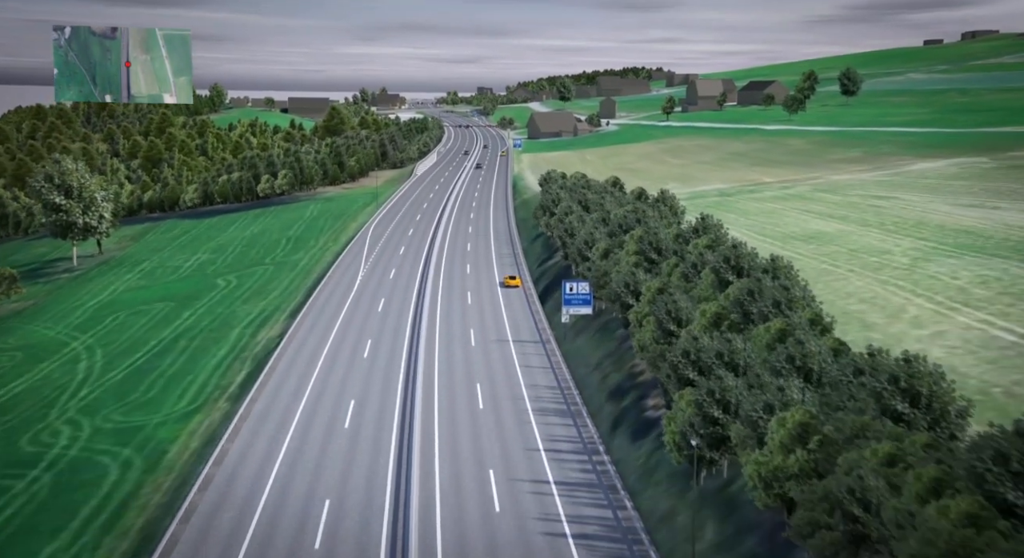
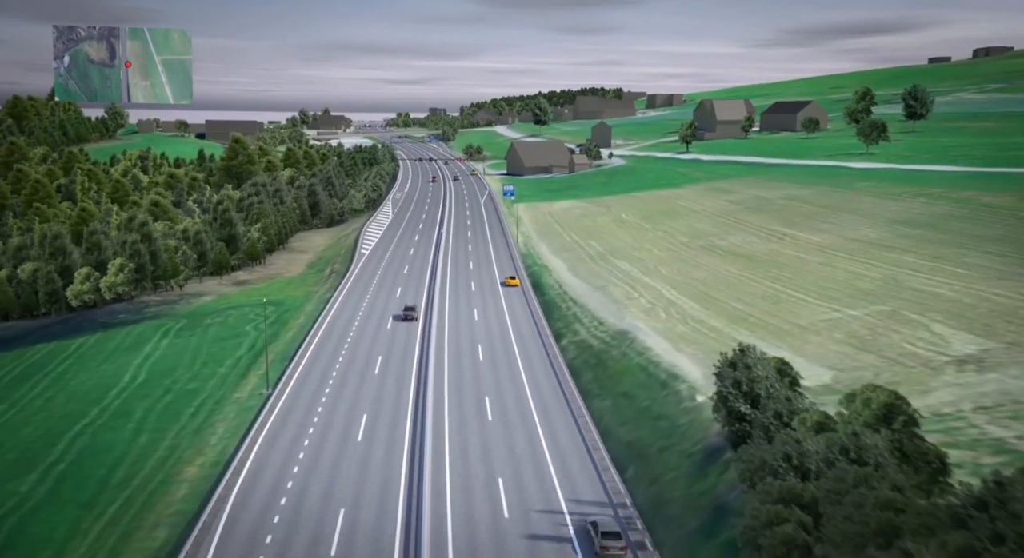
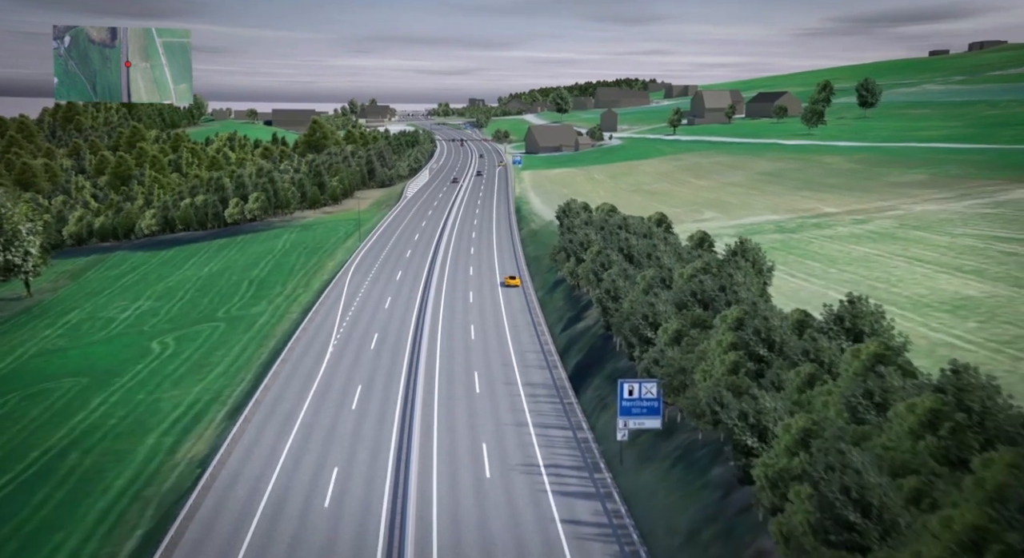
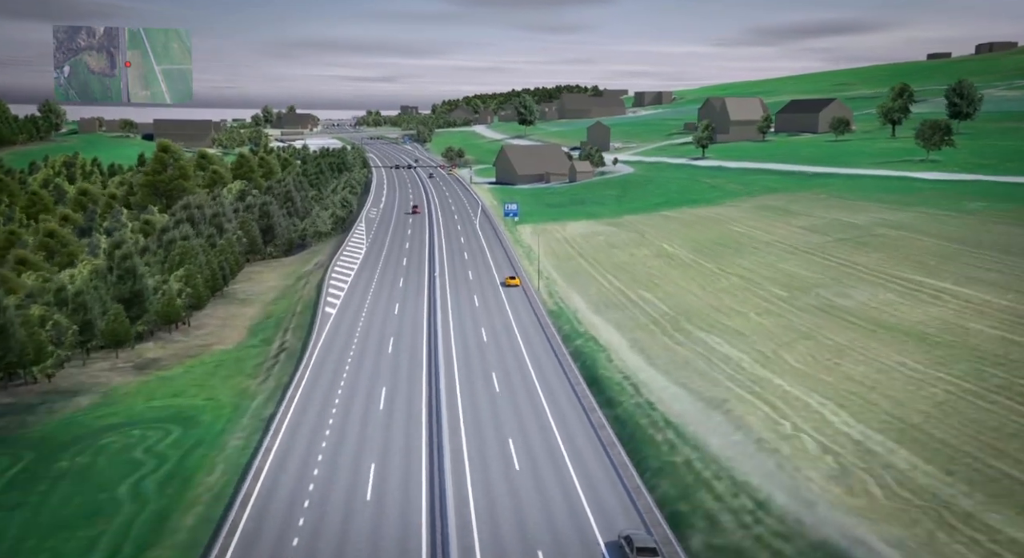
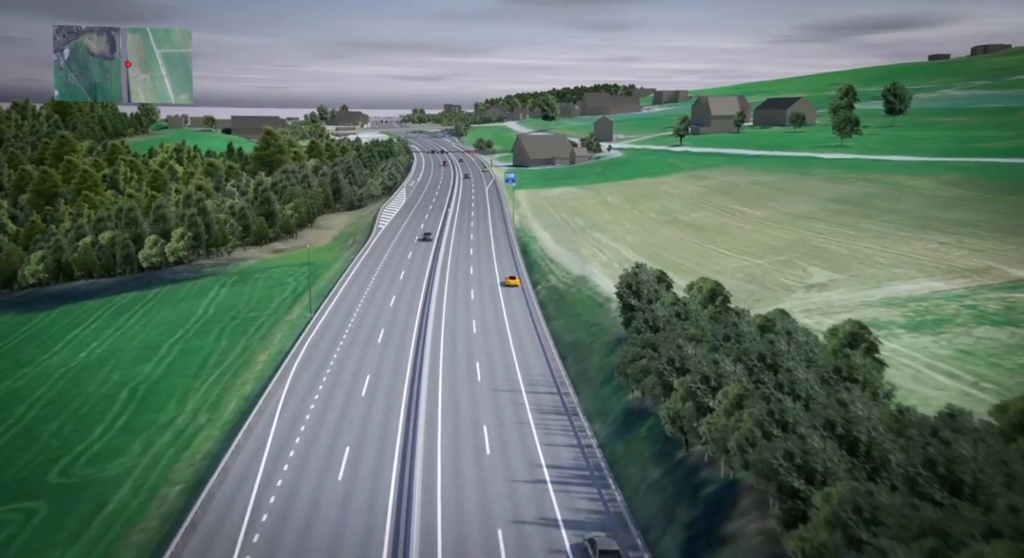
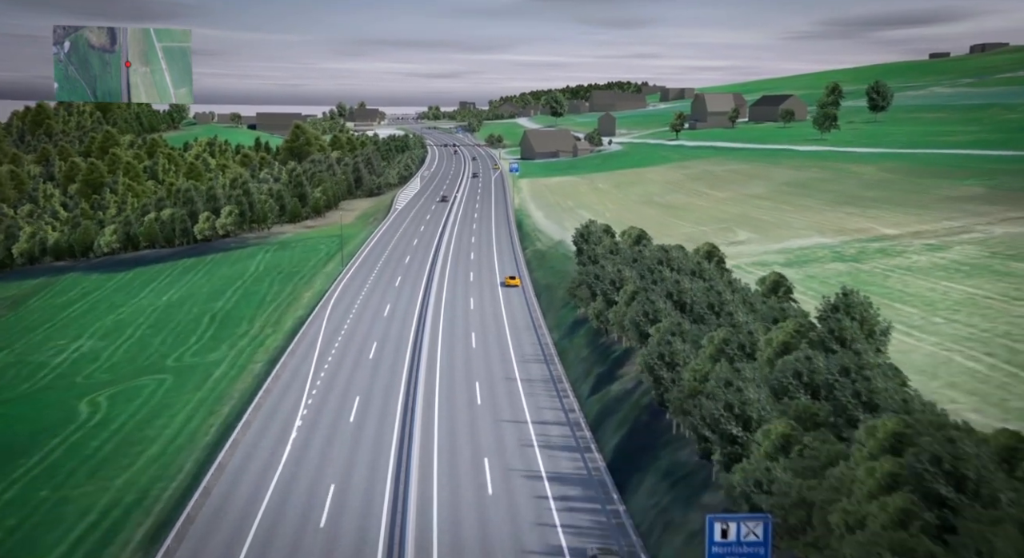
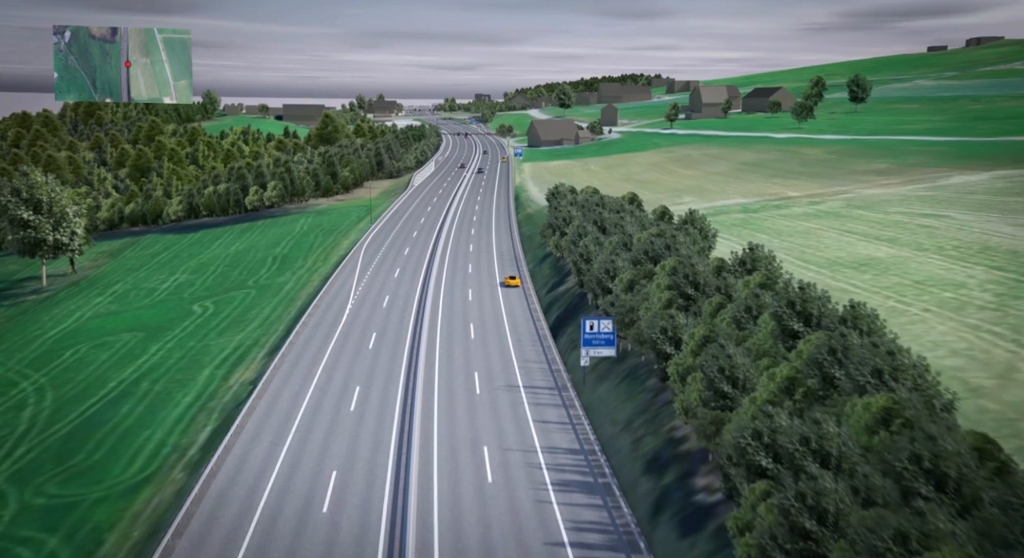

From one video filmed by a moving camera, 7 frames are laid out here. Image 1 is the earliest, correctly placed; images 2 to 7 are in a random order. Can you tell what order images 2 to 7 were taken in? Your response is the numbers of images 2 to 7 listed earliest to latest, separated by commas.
7, 3, 6, 5, 2, 4
